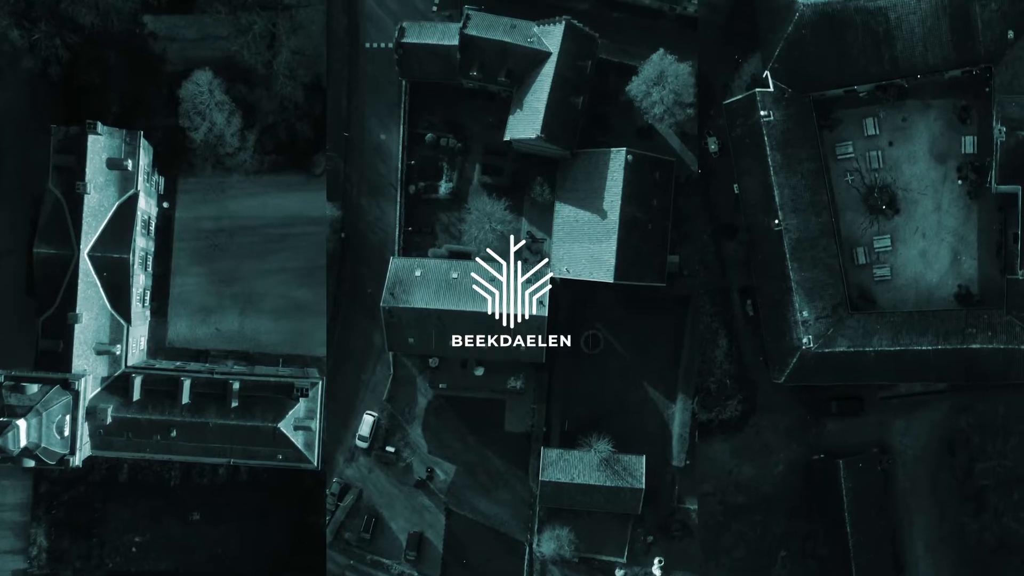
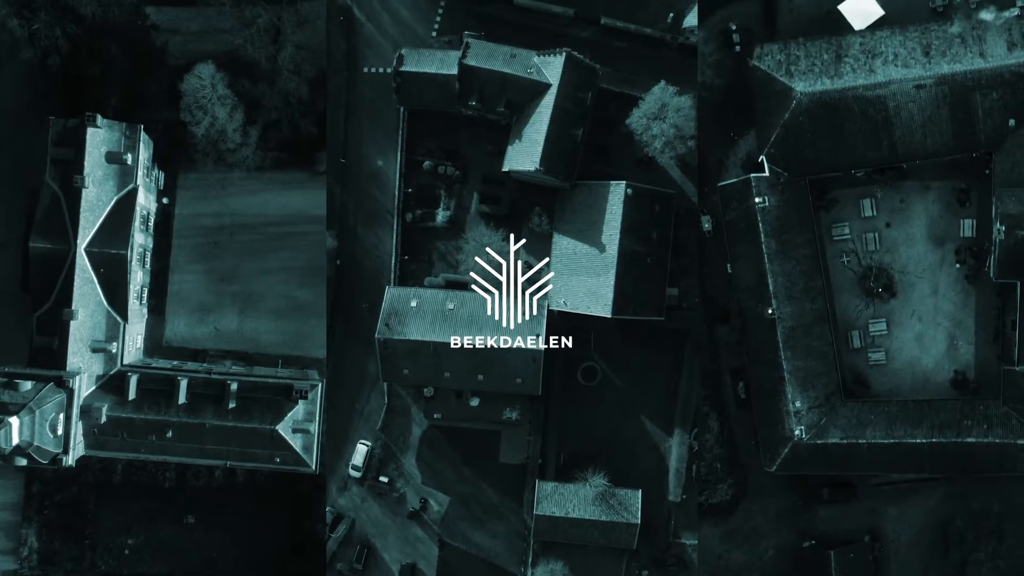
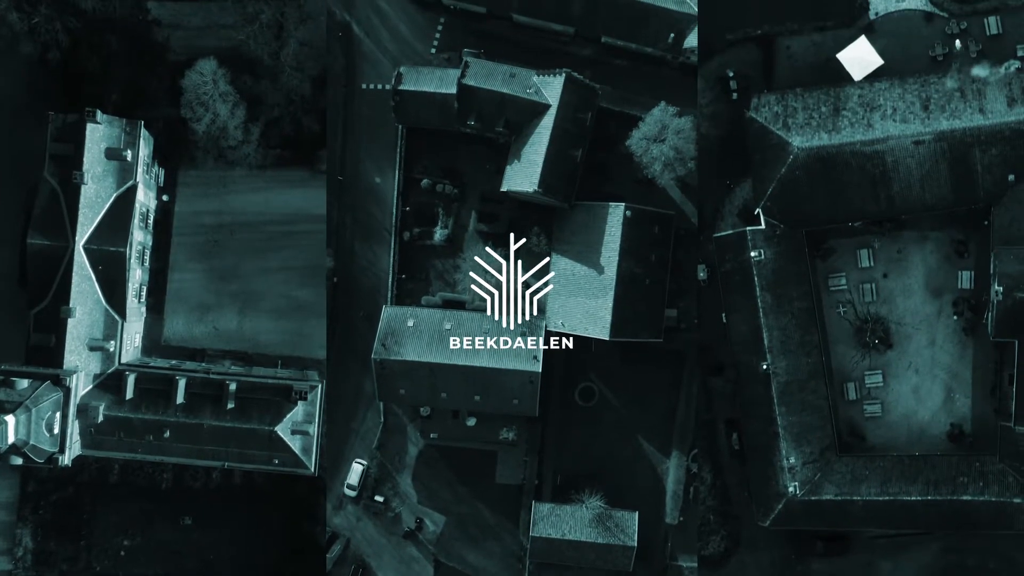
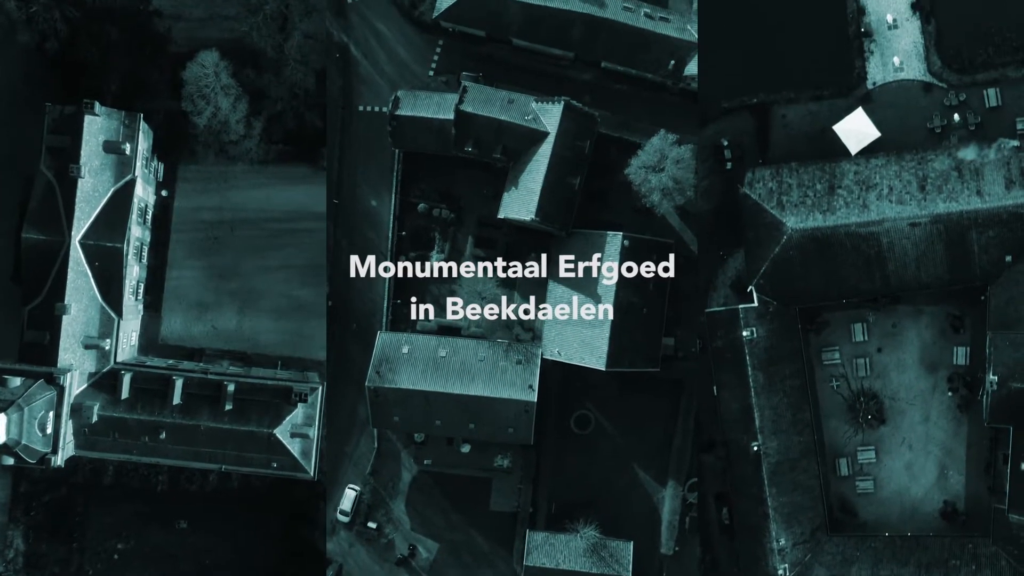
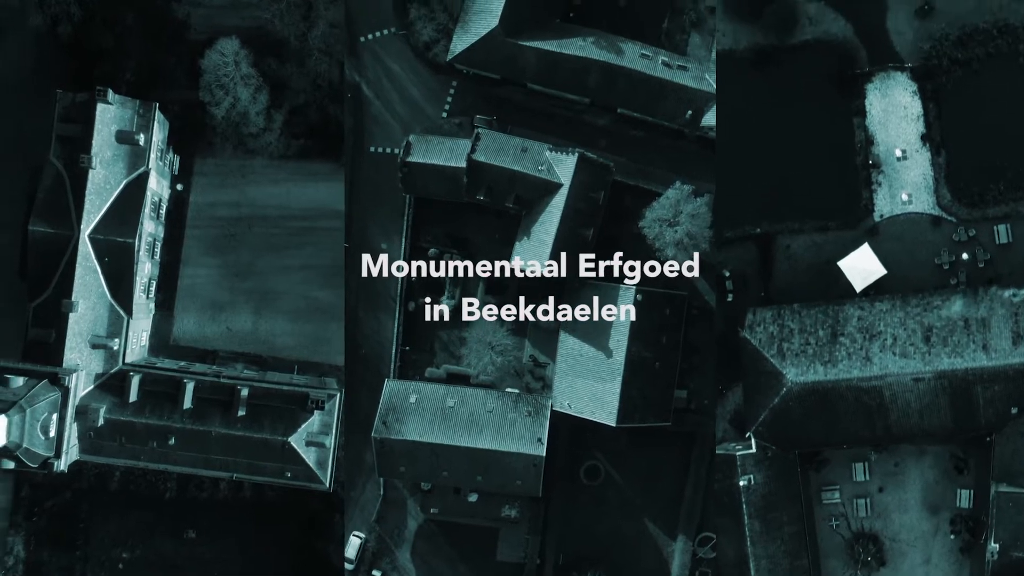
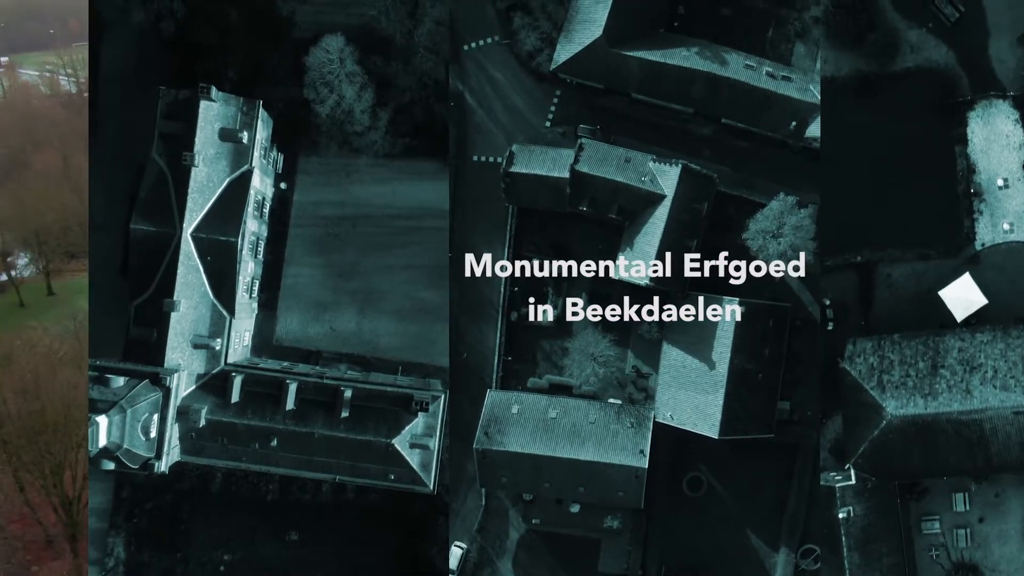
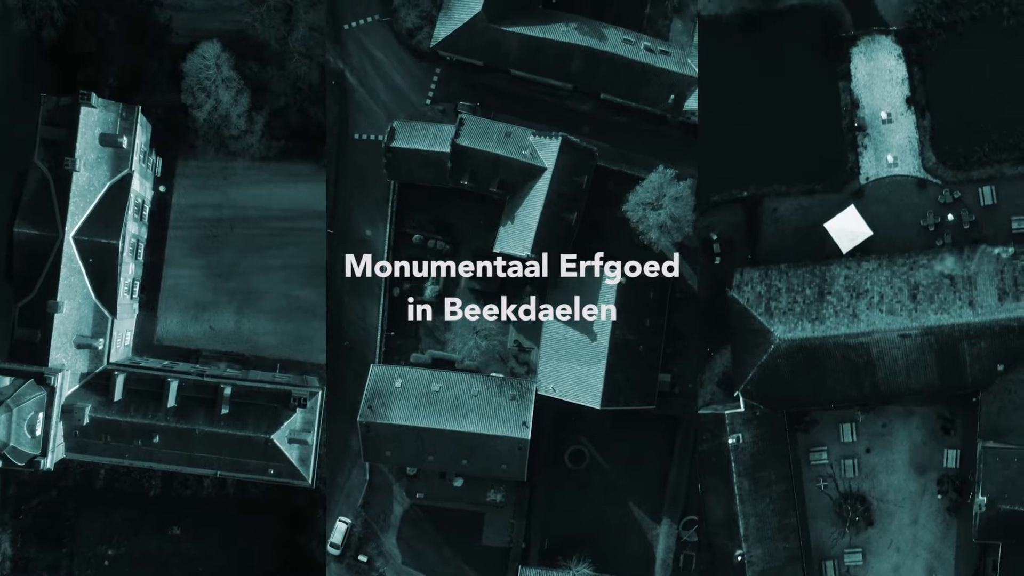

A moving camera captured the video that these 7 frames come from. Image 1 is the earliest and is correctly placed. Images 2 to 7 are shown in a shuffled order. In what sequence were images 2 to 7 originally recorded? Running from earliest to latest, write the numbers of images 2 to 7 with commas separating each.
2, 3, 4, 7, 5, 6
